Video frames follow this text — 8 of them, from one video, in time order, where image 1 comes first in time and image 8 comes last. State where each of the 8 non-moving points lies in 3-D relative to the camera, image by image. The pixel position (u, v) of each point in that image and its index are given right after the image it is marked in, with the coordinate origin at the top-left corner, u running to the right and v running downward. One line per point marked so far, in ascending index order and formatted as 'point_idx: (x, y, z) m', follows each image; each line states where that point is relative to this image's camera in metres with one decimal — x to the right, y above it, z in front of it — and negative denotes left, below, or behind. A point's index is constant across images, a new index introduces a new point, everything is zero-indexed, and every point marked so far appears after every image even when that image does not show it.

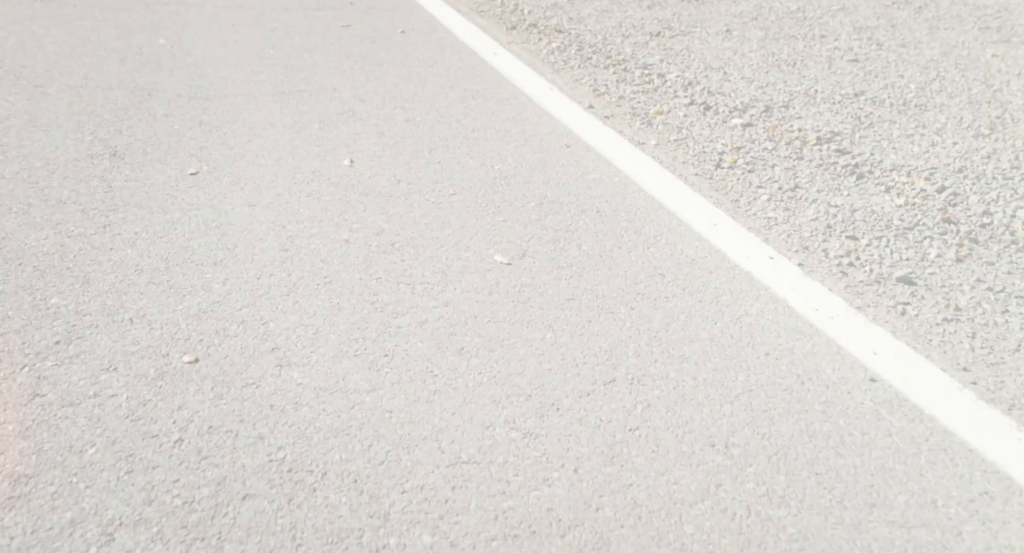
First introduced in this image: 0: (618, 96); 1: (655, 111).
0: (+0.4, +0.7, +3.8) m
1: (+0.5, +0.6, +3.6) m
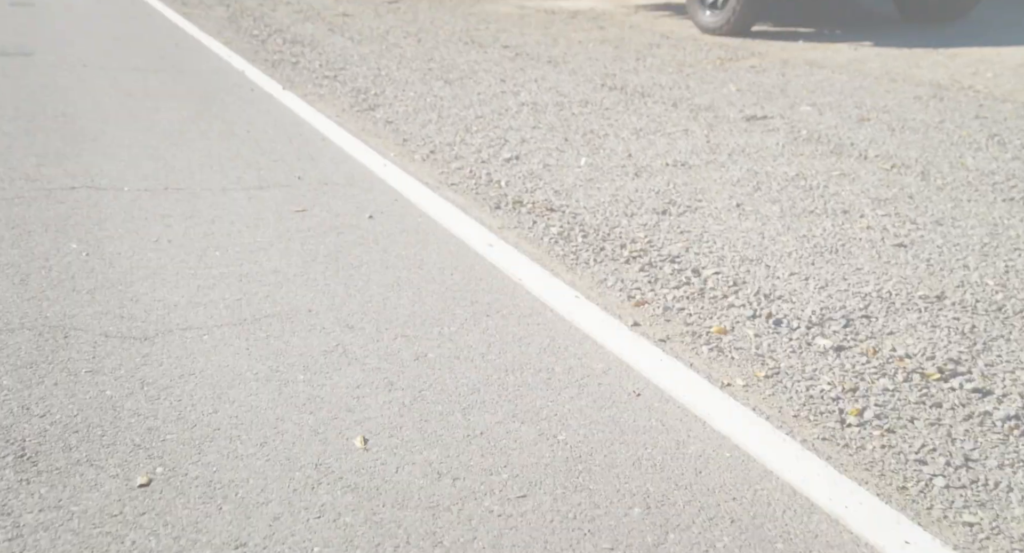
0: (+0.5, -0.1, +3.1) m
1: (+0.6, -0.2, +2.9) m
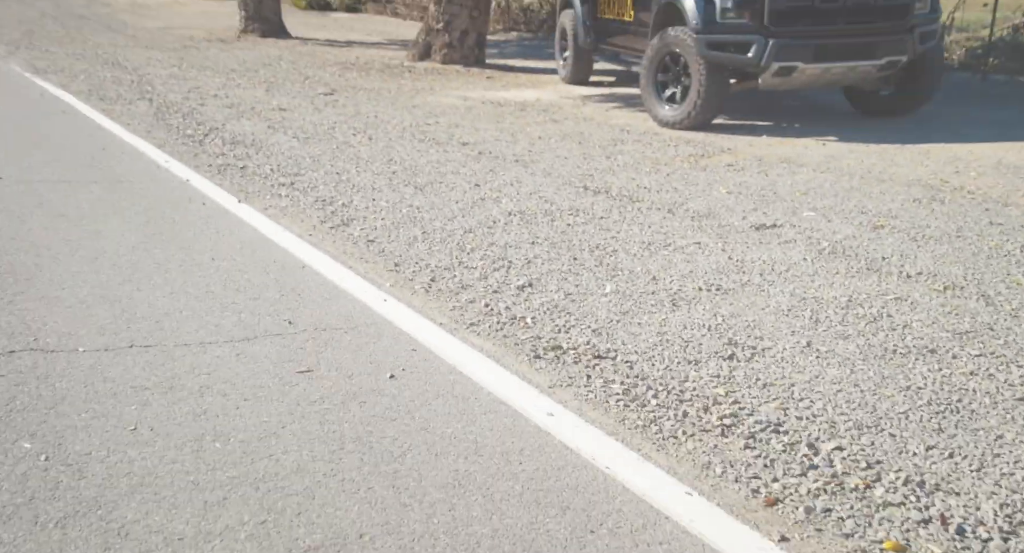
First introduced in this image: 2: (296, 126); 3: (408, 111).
0: (+0.7, -0.6, +2.5) m
1: (+0.9, -0.6, +2.3) m
2: (-2.1, +1.5, +9.7) m
3: (-1.2, +1.9, +11.0) m
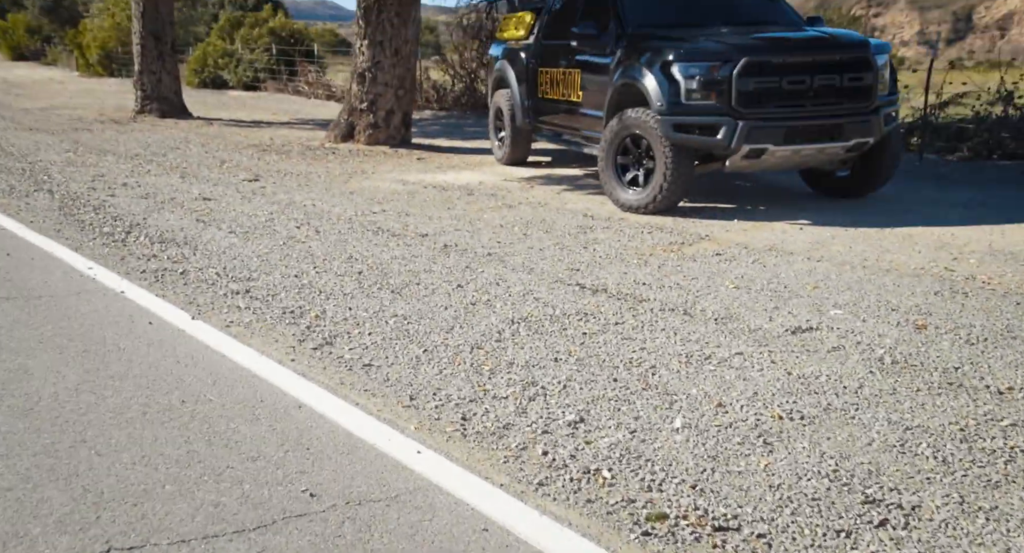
0: (+1.1, -0.9, +1.7) m
1: (+1.3, -0.9, +1.6) m
2: (-2.5, +0.5, +8.7) m
3: (-1.7, +0.8, +10.2) m
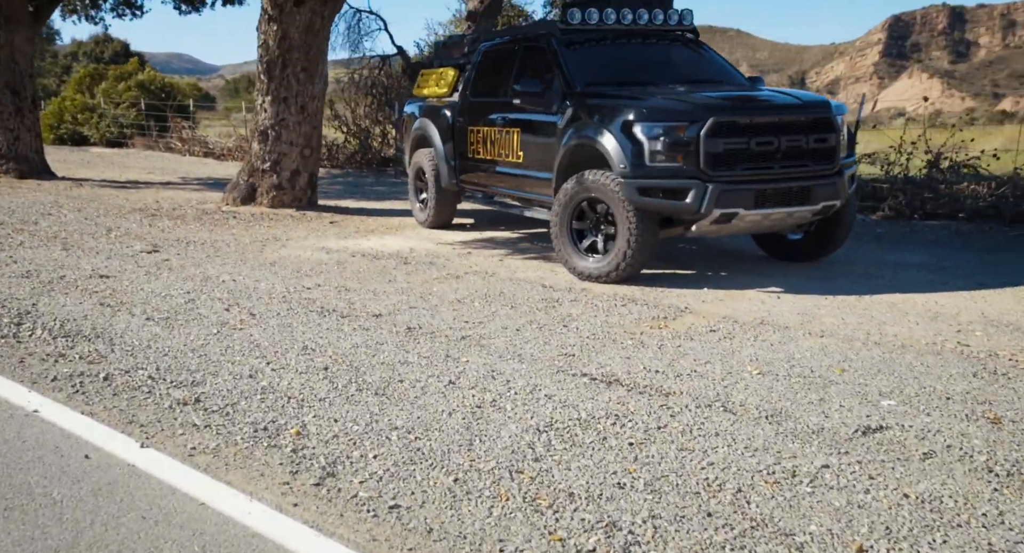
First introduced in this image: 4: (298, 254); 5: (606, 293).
0: (+1.7, -1.1, +1.0) m
1: (+1.9, -1.1, +0.9) m
2: (-2.9, -0.2, +7.5) m
3: (-2.2, +0.1, +9.1) m
4: (-2.2, +0.2, +10.1) m
5: (+0.8, -0.1, +8.1) m
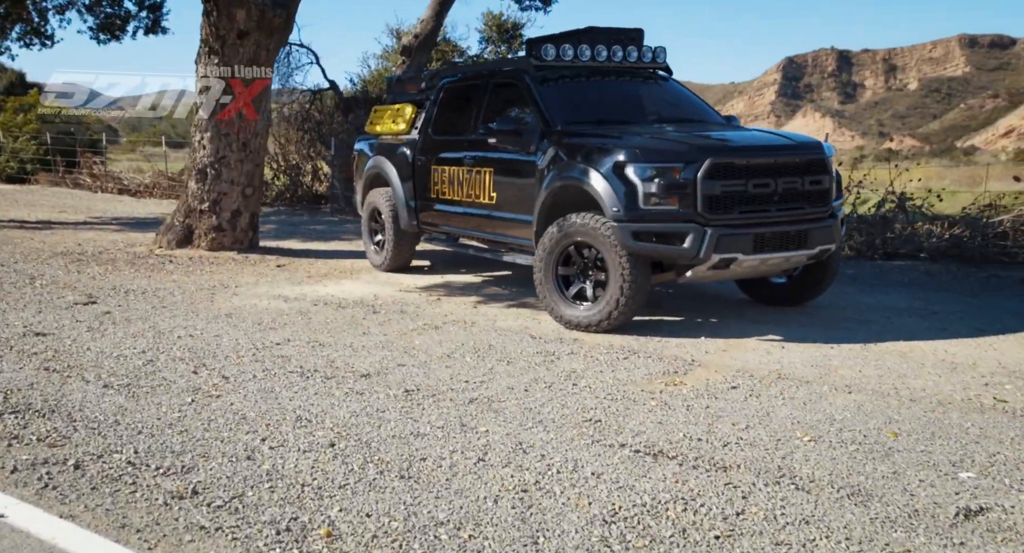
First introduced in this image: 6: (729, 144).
0: (+2.2, -1.3, +0.6) m
1: (+2.4, -1.3, +0.4) m
2: (-2.9, -0.6, +6.7) m
3: (-2.4, -0.4, +8.3) m
4: (-2.5, -0.3, +9.3) m
5: (+0.7, -0.5, +7.5) m
6: (+1.7, +1.1, +7.9) m
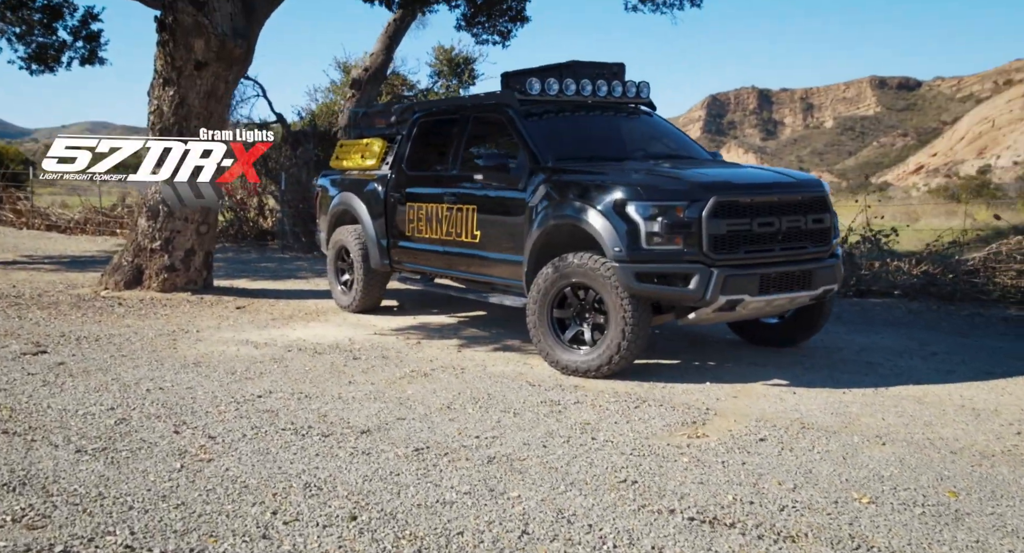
0: (+2.7, -1.3, +0.3) m
1: (+2.9, -1.3, +0.1) m
2: (-2.8, -0.9, +6.0) m
3: (-2.5, -0.7, +7.7) m
4: (-2.6, -0.6, +8.7) m
5: (+0.7, -0.8, +7.1) m
6: (+1.7, +0.7, +7.6) m
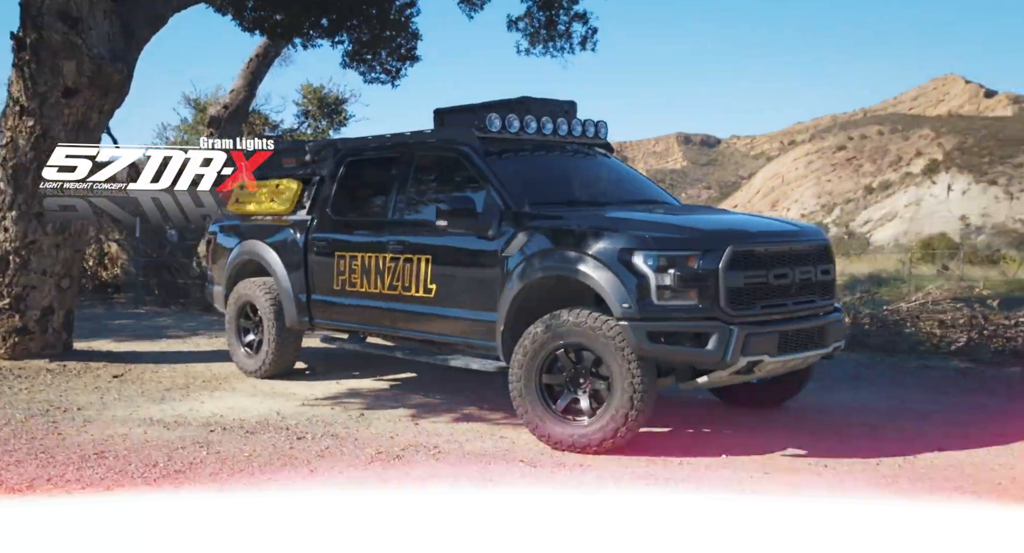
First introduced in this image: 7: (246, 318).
0: (+3.9, -1.4, -0.3) m
1: (+4.1, -1.4, -0.4) m
2: (-2.6, -1.2, +4.4) m
3: (-2.5, -1.2, +6.1) m
4: (-2.8, -1.1, +7.1) m
5: (+0.7, -1.2, +6.1) m
6: (+1.6, +0.3, +6.8) m
7: (-2.7, -0.4, +9.9) m
